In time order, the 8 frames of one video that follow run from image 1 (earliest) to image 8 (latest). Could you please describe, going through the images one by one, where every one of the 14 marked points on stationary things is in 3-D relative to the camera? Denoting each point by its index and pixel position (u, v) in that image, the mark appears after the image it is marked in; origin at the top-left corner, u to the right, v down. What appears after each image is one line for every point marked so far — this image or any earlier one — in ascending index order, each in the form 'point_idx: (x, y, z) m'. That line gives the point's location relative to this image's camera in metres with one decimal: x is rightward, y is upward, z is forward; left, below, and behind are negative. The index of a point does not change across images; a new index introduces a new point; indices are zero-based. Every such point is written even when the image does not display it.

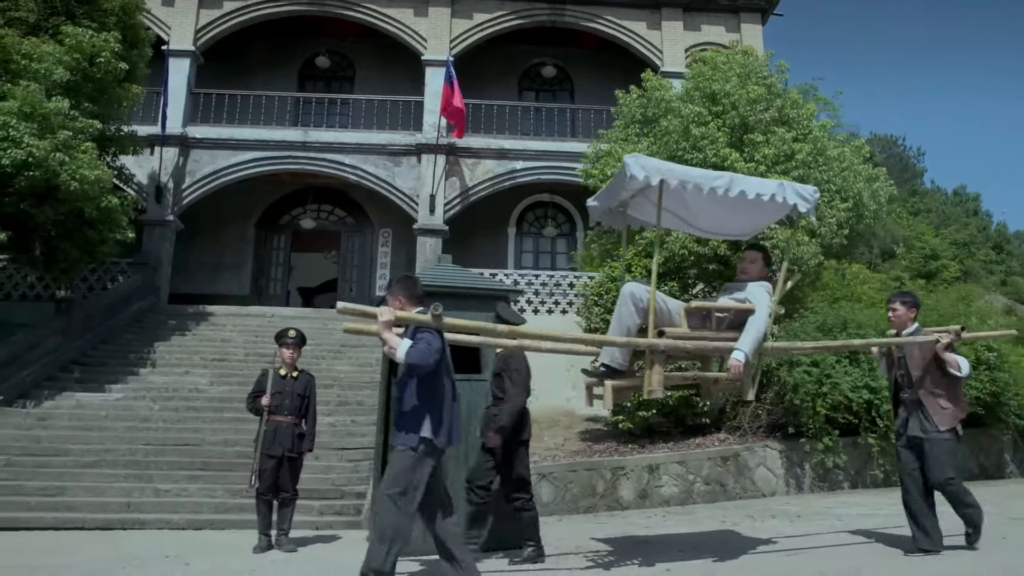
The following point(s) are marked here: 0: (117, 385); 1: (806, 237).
0: (-6.0, -1.5, +11.7) m
1: (+4.3, +0.7, +11.0) m
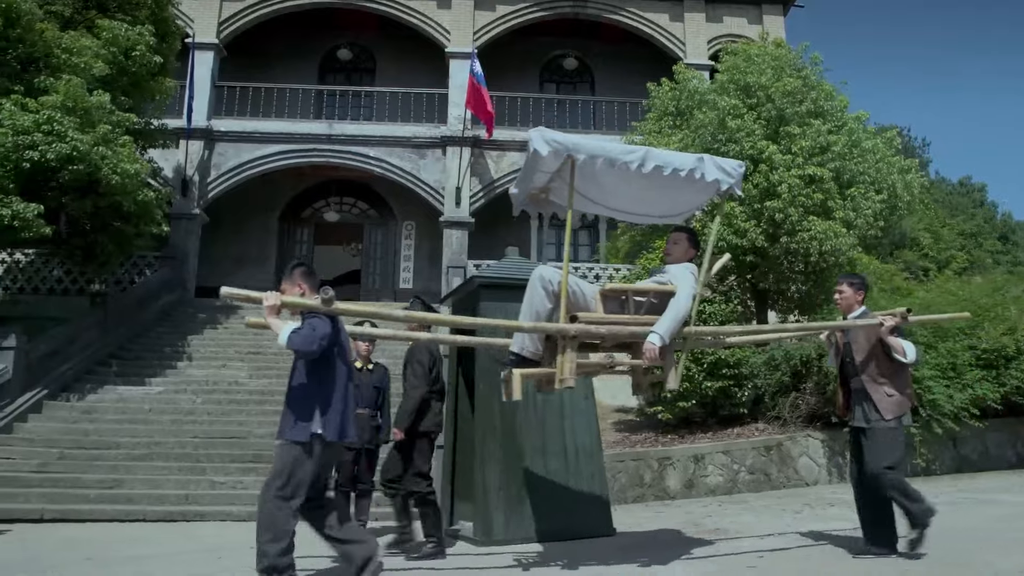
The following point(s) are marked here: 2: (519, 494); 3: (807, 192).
0: (-5.4, -1.4, +11.7) m
1: (+4.8, +0.9, +11.1) m
2: (+0.1, -1.6, +6.0) m
3: (+4.2, +1.4, +11.0) m
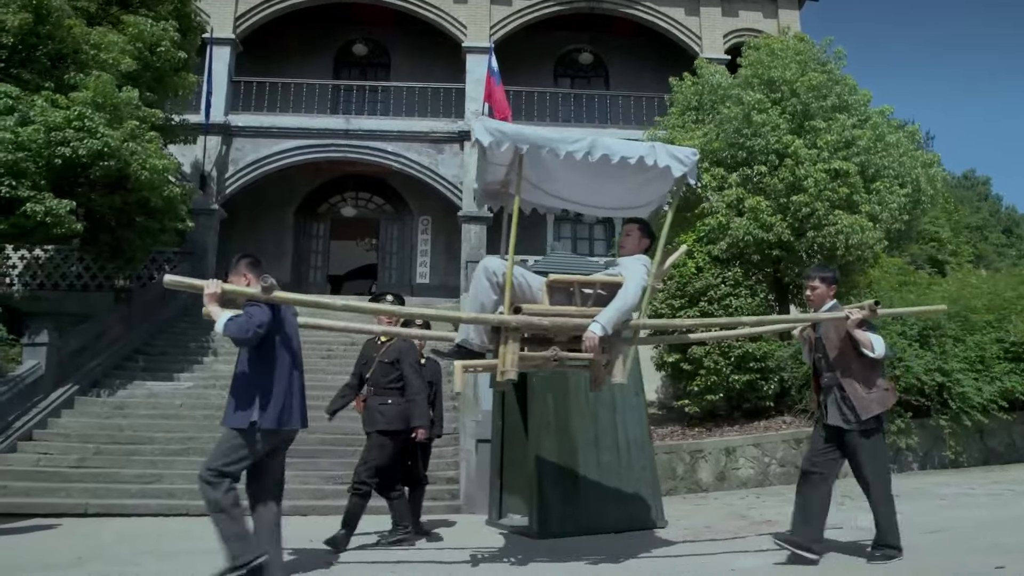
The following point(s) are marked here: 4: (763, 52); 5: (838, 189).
0: (-5.0, -1.3, +11.8) m
1: (+5.2, +1.0, +11.2) m
2: (+0.5, -1.6, +6.0) m
3: (+4.6, +1.5, +11.1) m
4: (+4.1, +3.8, +12.4) m
5: (+4.7, +1.4, +11.1) m
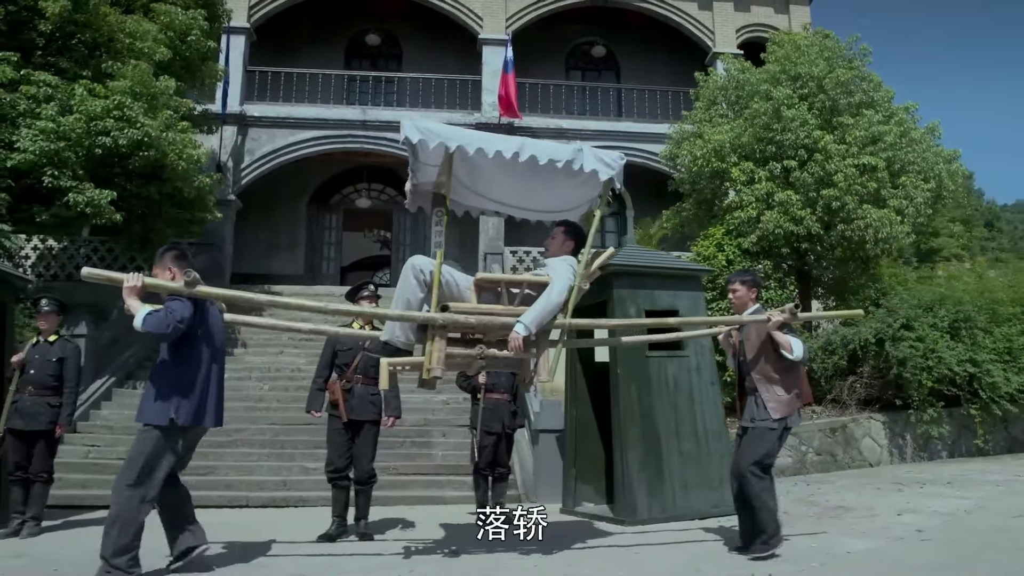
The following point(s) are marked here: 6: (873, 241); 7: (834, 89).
0: (-4.5, -1.2, +11.7) m
1: (+5.8, +1.1, +11.4) m
2: (+1.2, -1.5, +6.2) m
3: (+5.2, +1.6, +11.3) m
4: (+4.6, +4.0, +12.6) m
5: (+5.2, +1.5, +11.3) m
6: (+5.3, +0.7, +11.3) m
7: (+5.0, +3.1, +11.9) m
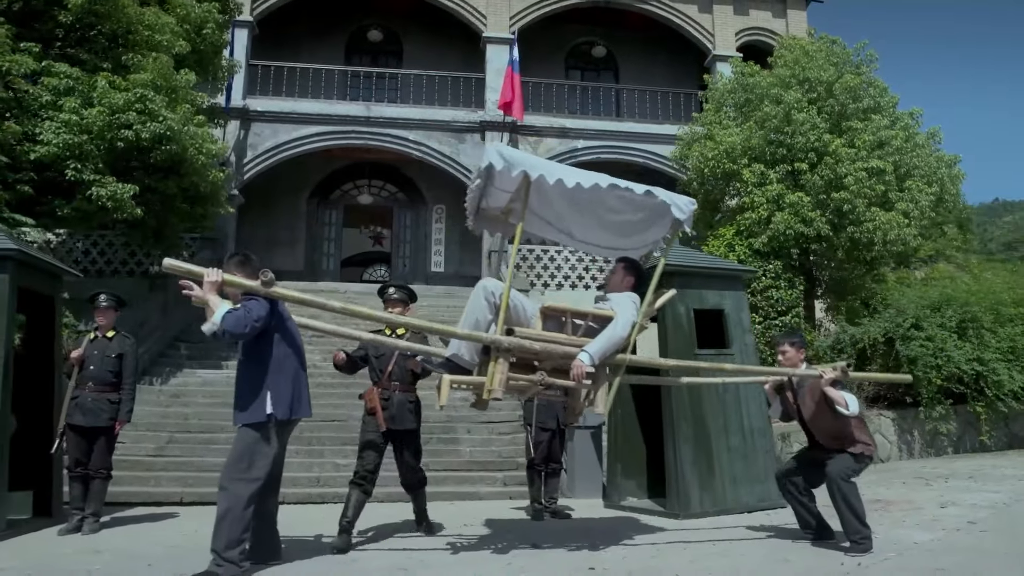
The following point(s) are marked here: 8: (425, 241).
0: (-4.3, -1.1, +11.7) m
1: (+6.0, +1.1, +11.7) m
2: (+1.6, -1.5, +6.3) m
3: (+5.5, +1.6, +11.6) m
4: (+4.8, +4.0, +12.8) m
5: (+5.5, +1.5, +11.6) m
6: (+5.6, +0.7, +11.6) m
7: (+5.3, +3.1, +12.2) m
8: (-2.0, +1.1, +17.9) m
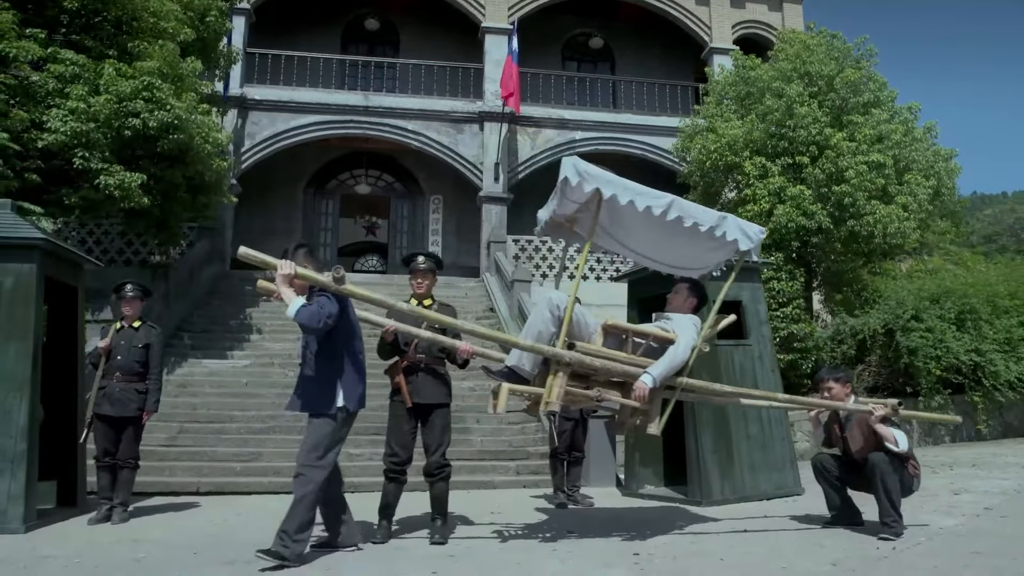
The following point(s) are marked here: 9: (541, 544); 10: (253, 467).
0: (-4.2, -1.0, +11.6) m
1: (+6.1, +1.2, +11.9) m
2: (+1.8, -1.4, +6.4) m
3: (+5.5, +1.7, +11.8) m
4: (+4.9, +4.1, +13.0) m
5: (+5.6, +1.7, +11.8) m
6: (+5.7, +0.8, +11.7) m
7: (+5.4, +3.2, +12.3) m
8: (-2.1, +1.3, +17.9) m
9: (+0.2, -1.5, +4.5) m
10: (-2.8, -1.9, +8.3) m
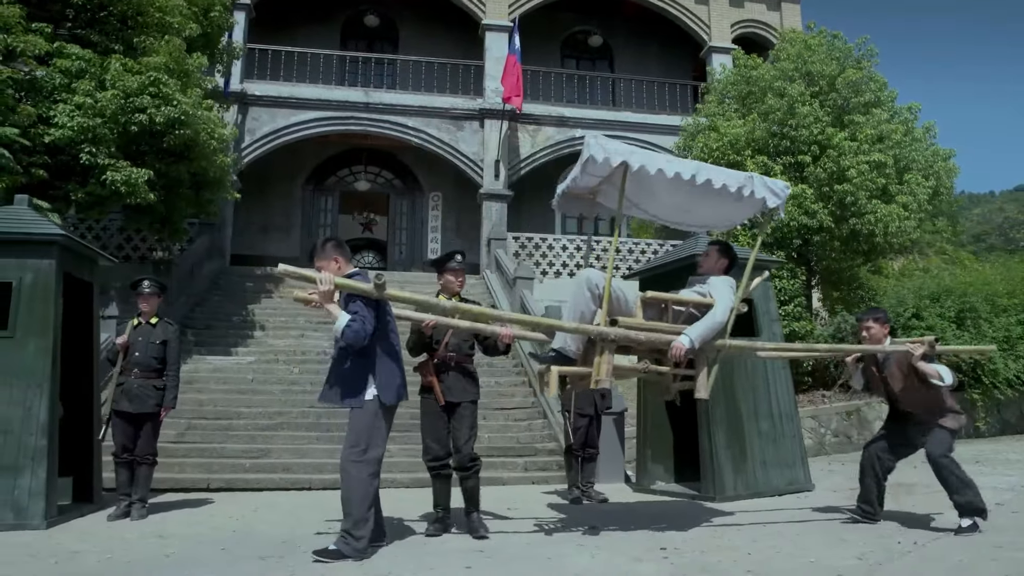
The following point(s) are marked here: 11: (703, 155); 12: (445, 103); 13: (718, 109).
0: (-4.1, -0.9, +11.6) m
1: (+6.2, +1.2, +12.0) m
2: (+2.0, -1.4, +6.5) m
3: (+5.6, +1.7, +11.9) m
4: (+4.9, +4.1, +13.0) m
5: (+5.7, +1.7, +11.9) m
6: (+5.8, +0.8, +11.9) m
7: (+5.4, +3.3, +12.4) m
8: (-2.1, +1.4, +17.9) m
9: (+0.3, -1.5, +4.5) m
10: (-2.7, -1.9, +8.3) m
11: (+3.4, +2.3, +13.4) m
12: (-1.4, +4.0, +16.5) m
13: (+3.7, +3.2, +13.9) m
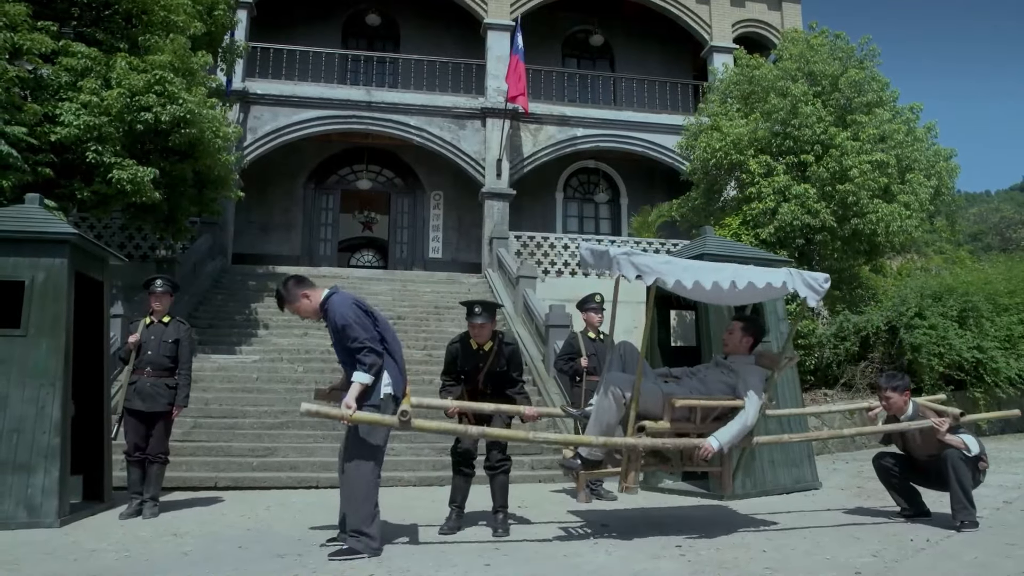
0: (-4.1, -0.9, +11.6) m
1: (+6.2, +1.2, +12.1) m
2: (+2.1, -1.4, +6.5) m
3: (+5.7, +1.8, +11.9) m
4: (+5.0, +4.2, +13.1) m
5: (+5.7, +1.7, +11.9) m
6: (+5.8, +0.8, +11.9) m
7: (+5.5, +3.3, +12.5) m
8: (-2.1, +1.4, +18.0) m
9: (+0.4, -1.5, +4.5) m
10: (-2.6, -1.9, +8.3) m
11: (+3.4, +2.4, +13.5) m
12: (-1.4, +4.0, +16.5) m
13: (+3.7, +3.3, +13.9) m
